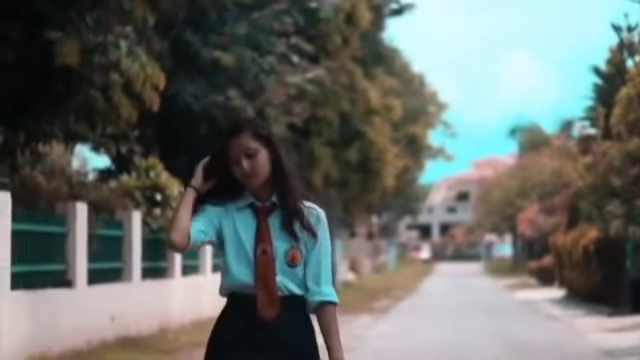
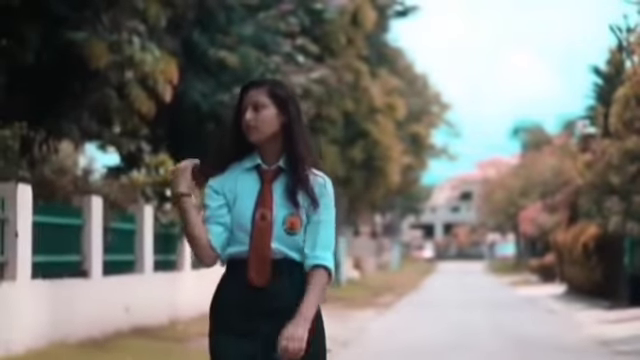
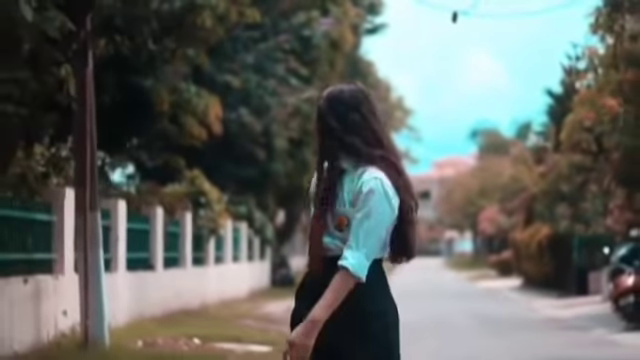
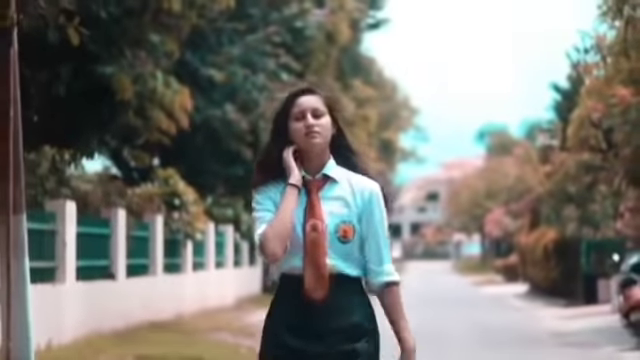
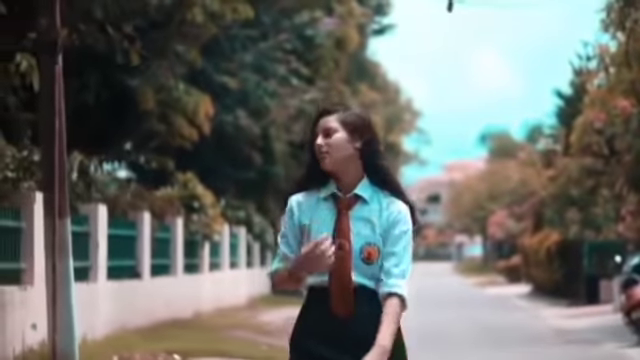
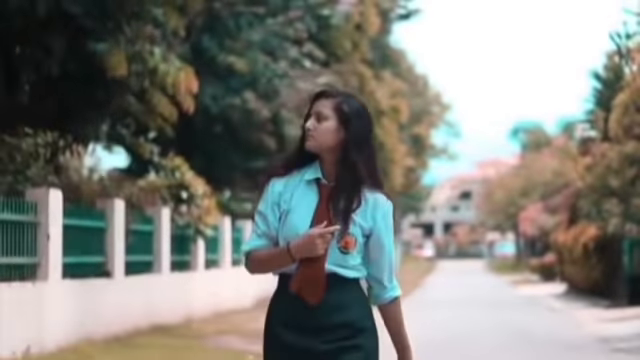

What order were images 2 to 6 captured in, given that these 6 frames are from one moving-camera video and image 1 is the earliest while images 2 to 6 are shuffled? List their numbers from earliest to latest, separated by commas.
2, 6, 4, 5, 3
